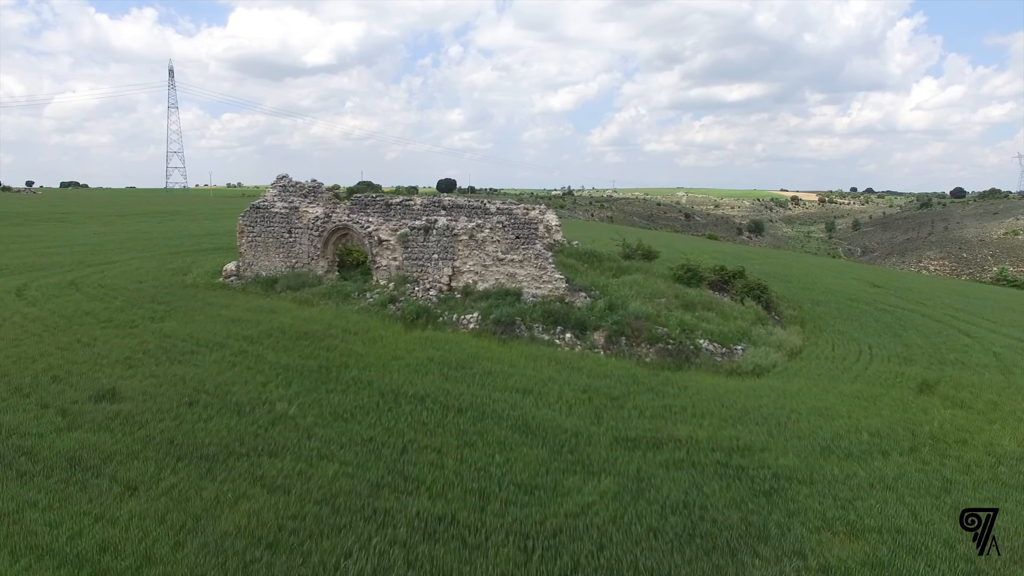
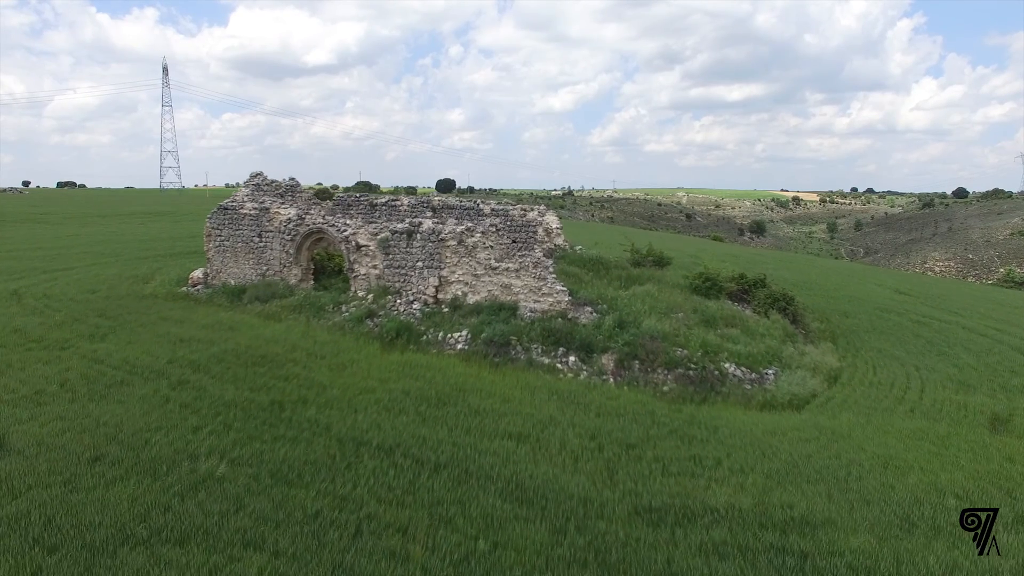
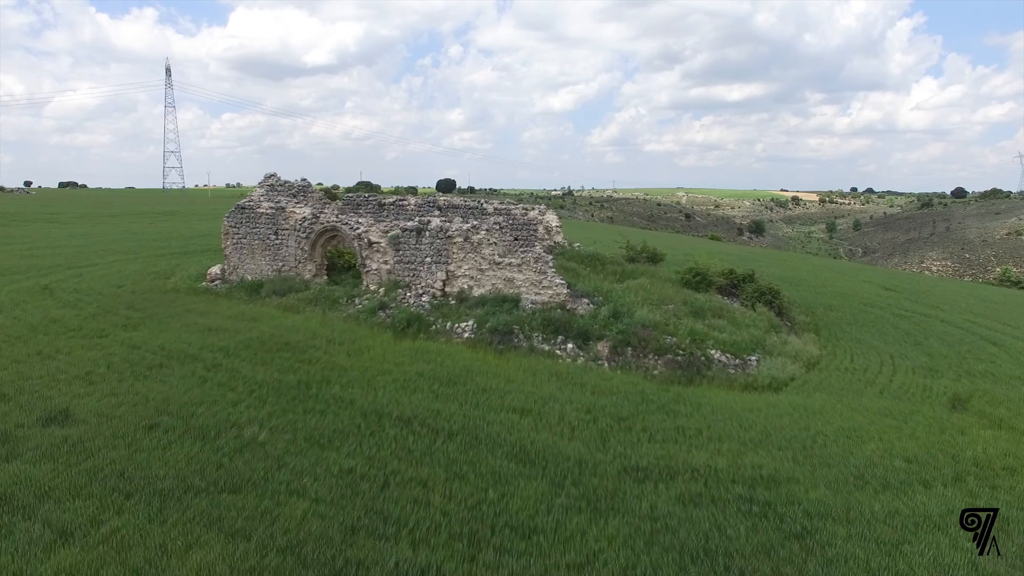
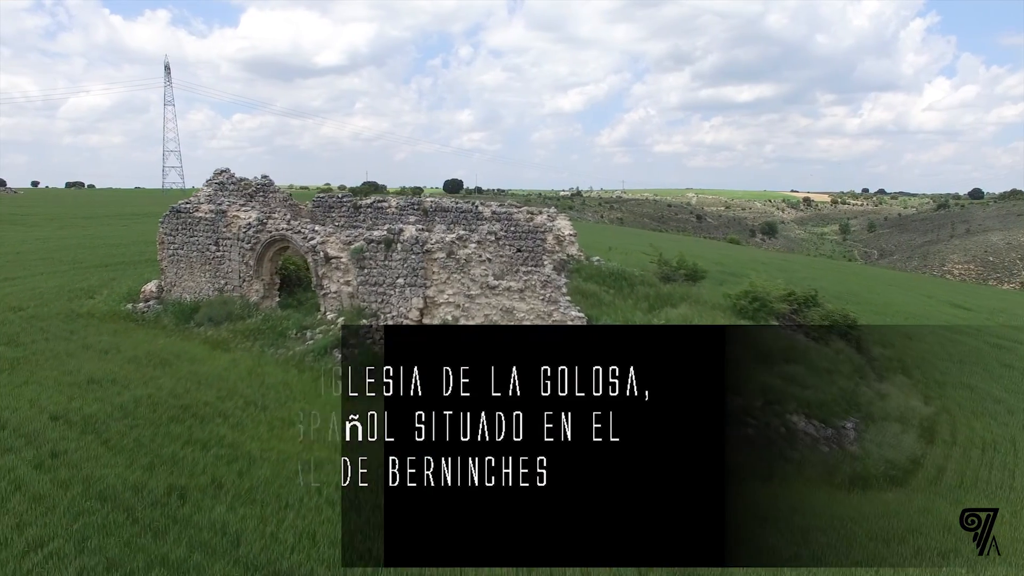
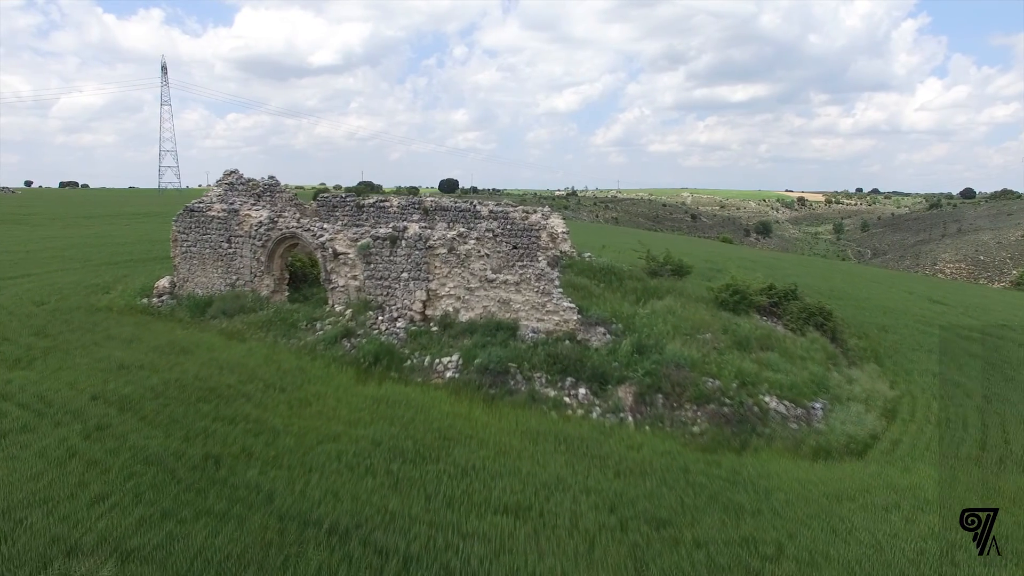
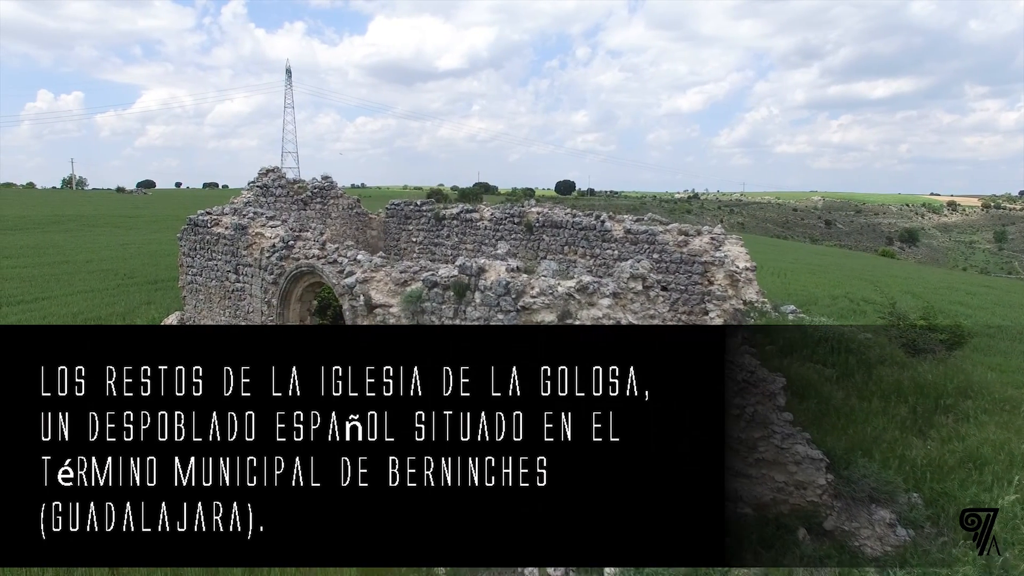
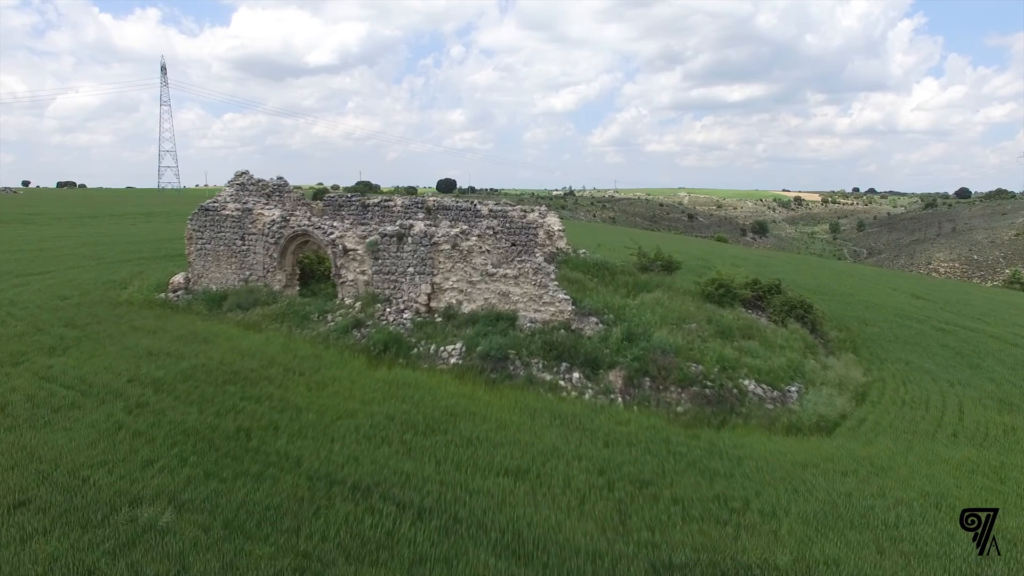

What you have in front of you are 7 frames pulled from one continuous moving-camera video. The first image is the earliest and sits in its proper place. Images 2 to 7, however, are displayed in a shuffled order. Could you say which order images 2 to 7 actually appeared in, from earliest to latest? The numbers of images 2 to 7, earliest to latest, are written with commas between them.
3, 2, 7, 5, 4, 6
